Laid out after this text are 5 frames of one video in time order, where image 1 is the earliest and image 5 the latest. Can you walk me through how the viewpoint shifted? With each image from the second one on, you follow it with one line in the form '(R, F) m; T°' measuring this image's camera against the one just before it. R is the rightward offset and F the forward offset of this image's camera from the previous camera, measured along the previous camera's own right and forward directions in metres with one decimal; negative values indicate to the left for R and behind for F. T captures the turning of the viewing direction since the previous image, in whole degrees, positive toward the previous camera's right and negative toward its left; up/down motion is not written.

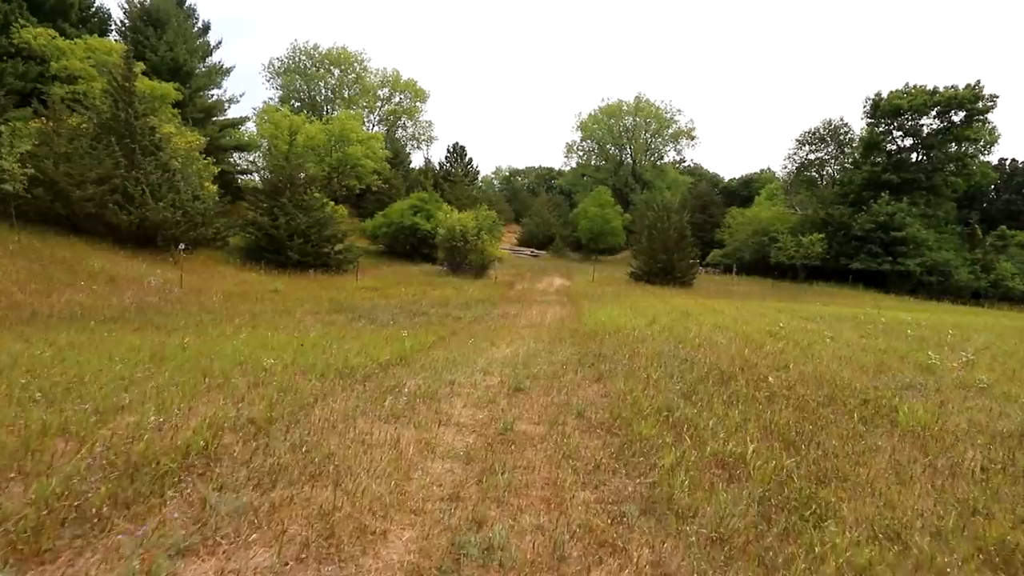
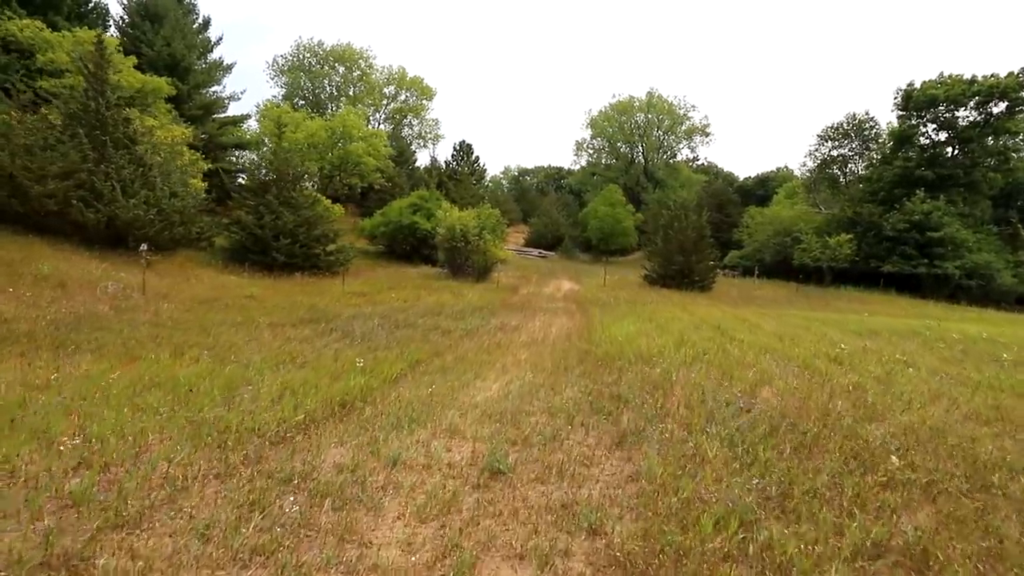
(+0.3, +2.1) m; -1°
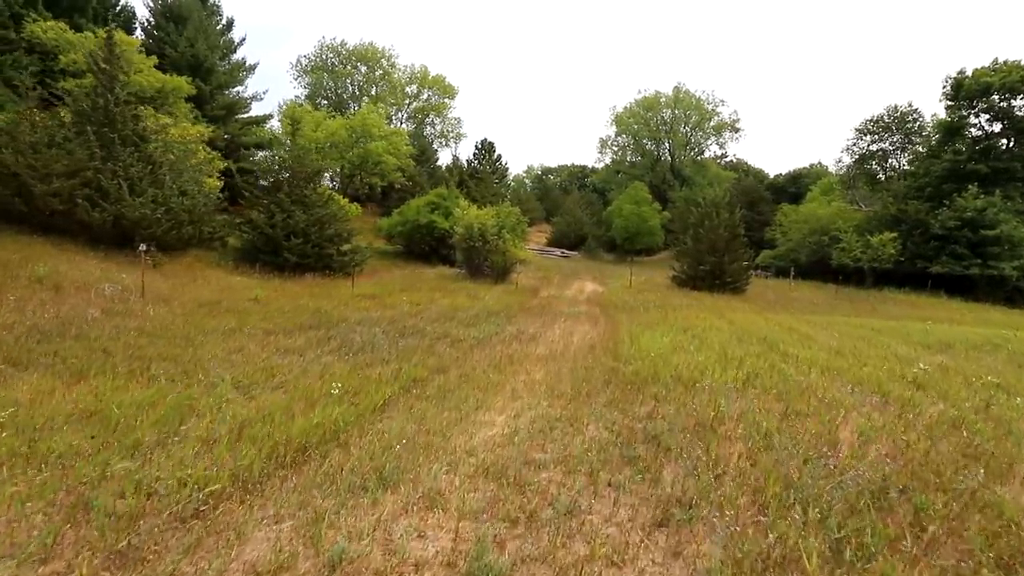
(+0.1, +1.3) m; -3°
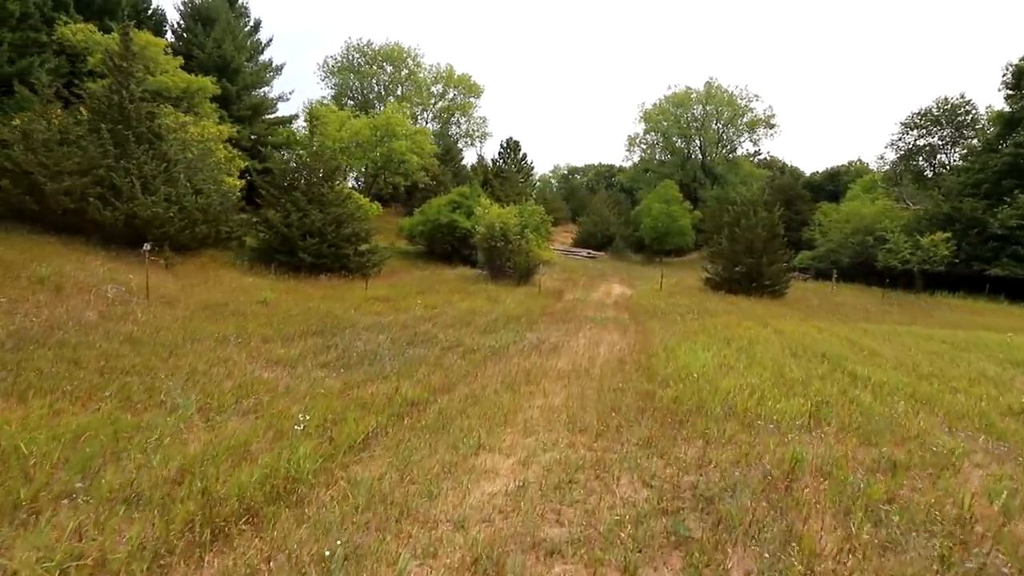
(+0.1, +1.2) m; -3°
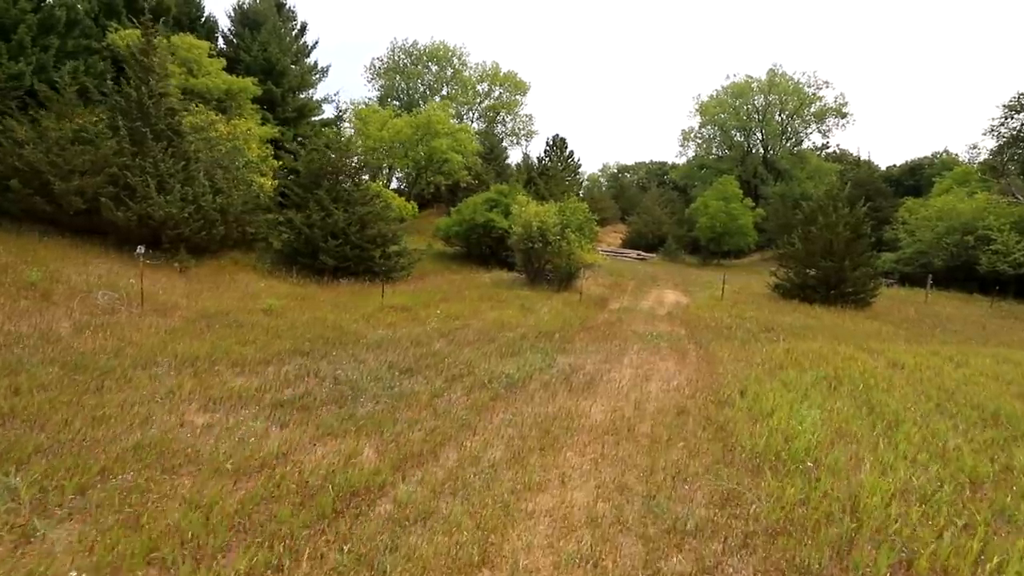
(+0.4, +2.3) m; -6°
